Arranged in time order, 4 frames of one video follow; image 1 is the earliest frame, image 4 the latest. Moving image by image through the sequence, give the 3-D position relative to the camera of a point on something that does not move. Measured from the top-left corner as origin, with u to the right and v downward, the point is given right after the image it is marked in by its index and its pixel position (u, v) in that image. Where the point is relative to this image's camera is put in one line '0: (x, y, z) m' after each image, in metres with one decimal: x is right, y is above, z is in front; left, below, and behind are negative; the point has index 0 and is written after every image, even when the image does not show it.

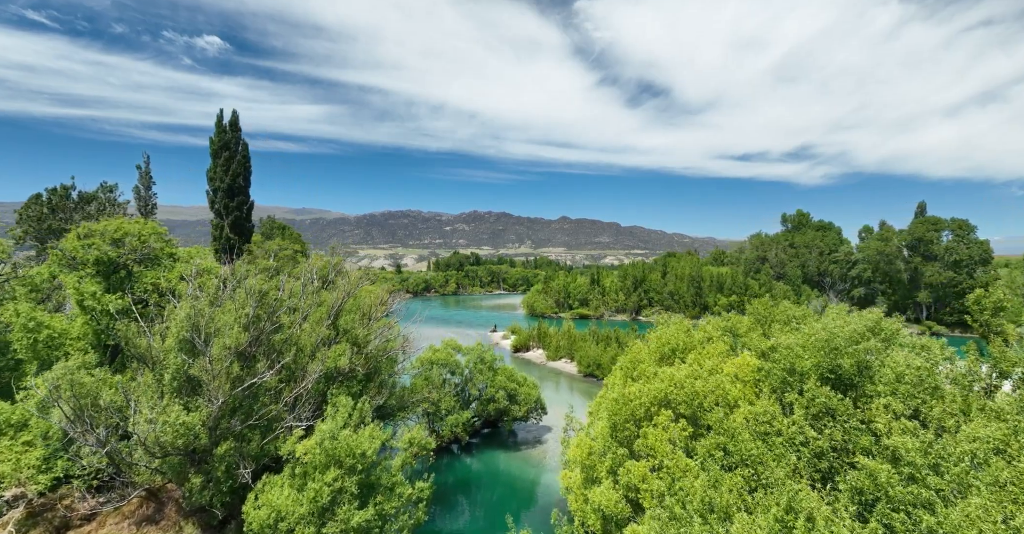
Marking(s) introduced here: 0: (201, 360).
0: (-10.6, -3.2, +17.8) m
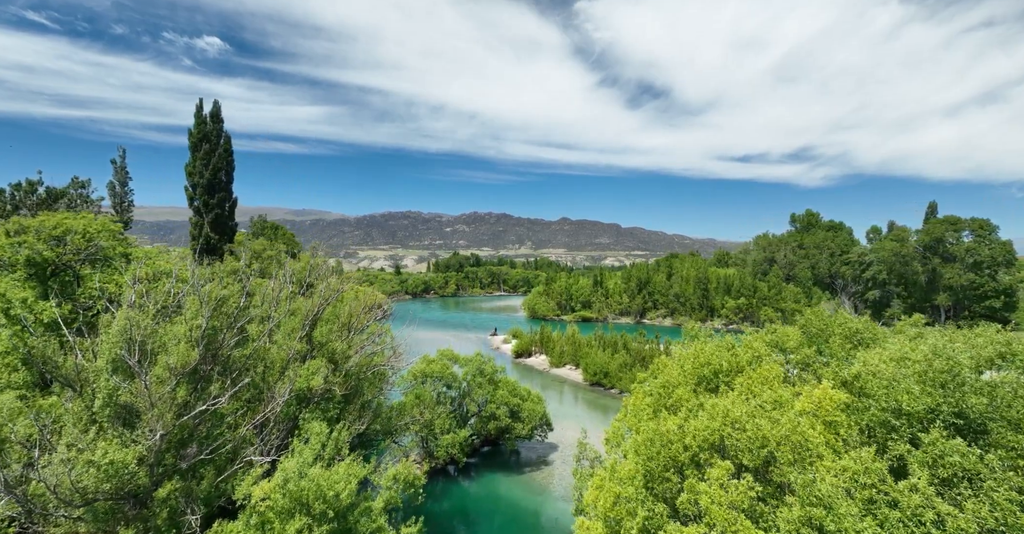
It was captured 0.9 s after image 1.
0: (-10.4, -3.2, +14.6) m
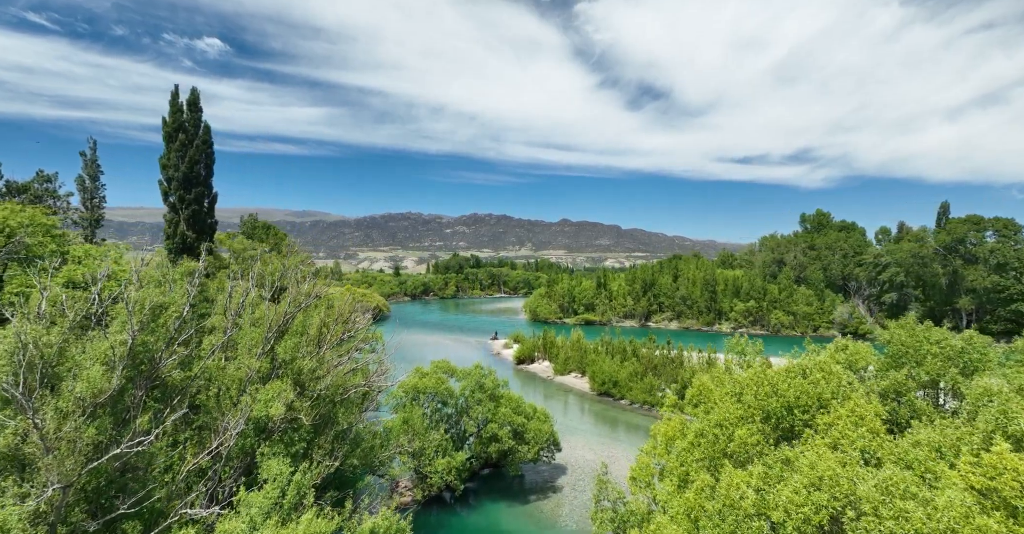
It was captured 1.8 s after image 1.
0: (-10.2, -3.3, +11.2) m
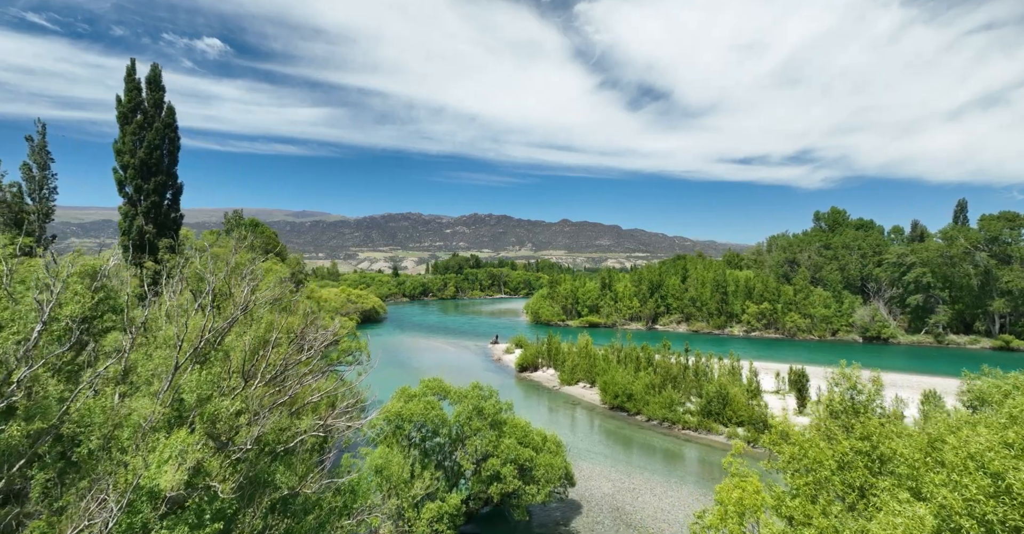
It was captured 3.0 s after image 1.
0: (-10.0, -3.2, +6.4) m
